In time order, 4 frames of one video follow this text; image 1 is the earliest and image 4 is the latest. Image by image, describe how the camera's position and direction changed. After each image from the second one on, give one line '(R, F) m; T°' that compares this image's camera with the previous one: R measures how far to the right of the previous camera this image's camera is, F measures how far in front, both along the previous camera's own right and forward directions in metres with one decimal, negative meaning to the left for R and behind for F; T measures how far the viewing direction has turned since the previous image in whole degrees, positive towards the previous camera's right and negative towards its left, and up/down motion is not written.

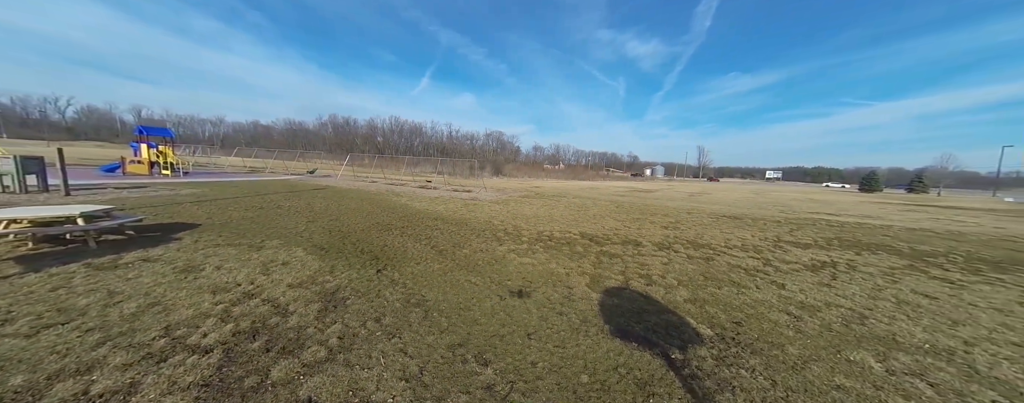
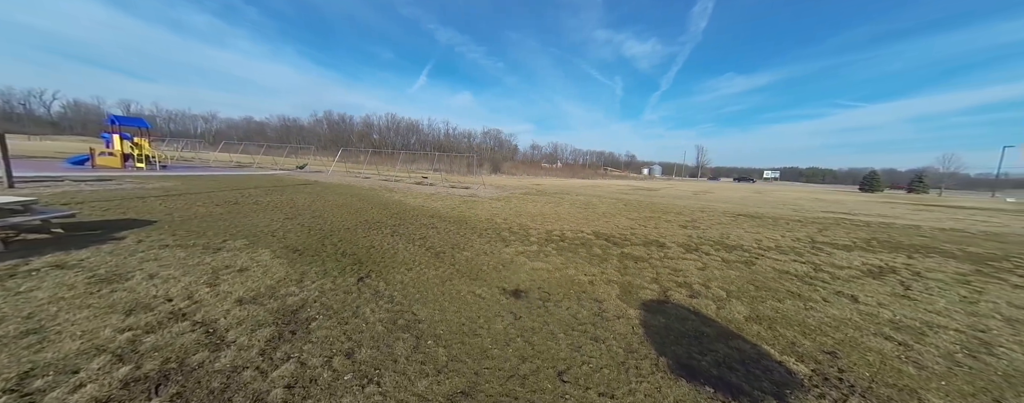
(-0.3, +1.0) m; +1°
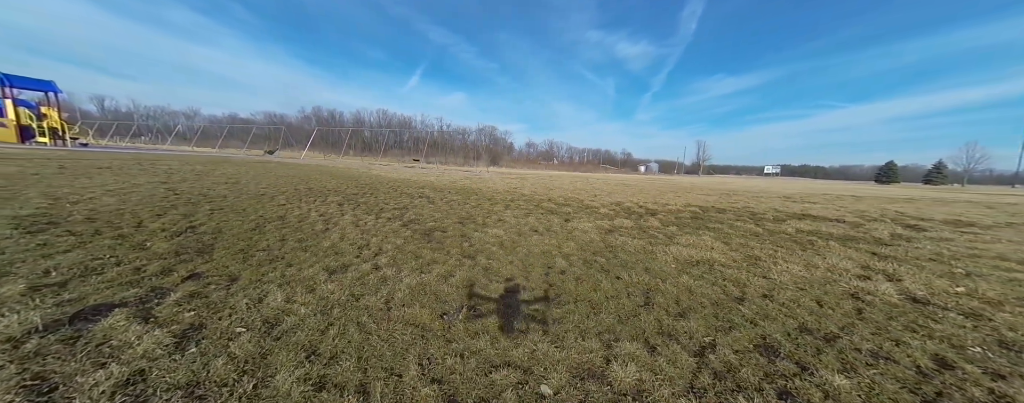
(-0.9, +3.4) m; +1°
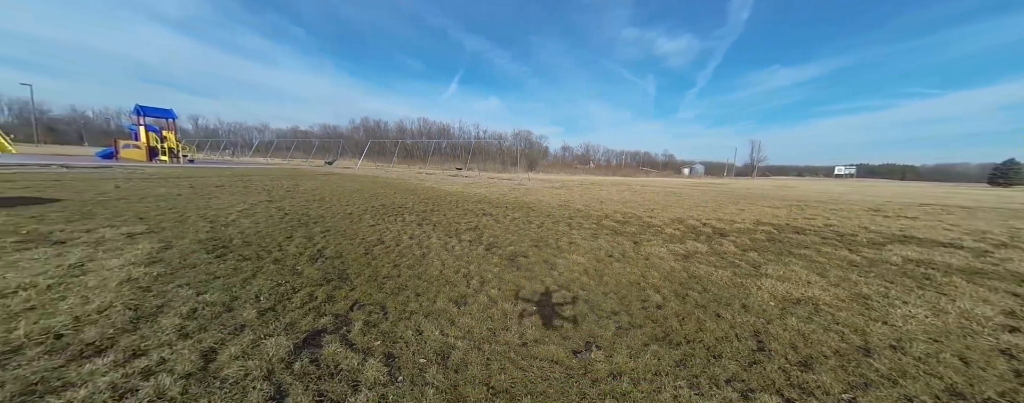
(-0.5, -0.2) m; -7°
